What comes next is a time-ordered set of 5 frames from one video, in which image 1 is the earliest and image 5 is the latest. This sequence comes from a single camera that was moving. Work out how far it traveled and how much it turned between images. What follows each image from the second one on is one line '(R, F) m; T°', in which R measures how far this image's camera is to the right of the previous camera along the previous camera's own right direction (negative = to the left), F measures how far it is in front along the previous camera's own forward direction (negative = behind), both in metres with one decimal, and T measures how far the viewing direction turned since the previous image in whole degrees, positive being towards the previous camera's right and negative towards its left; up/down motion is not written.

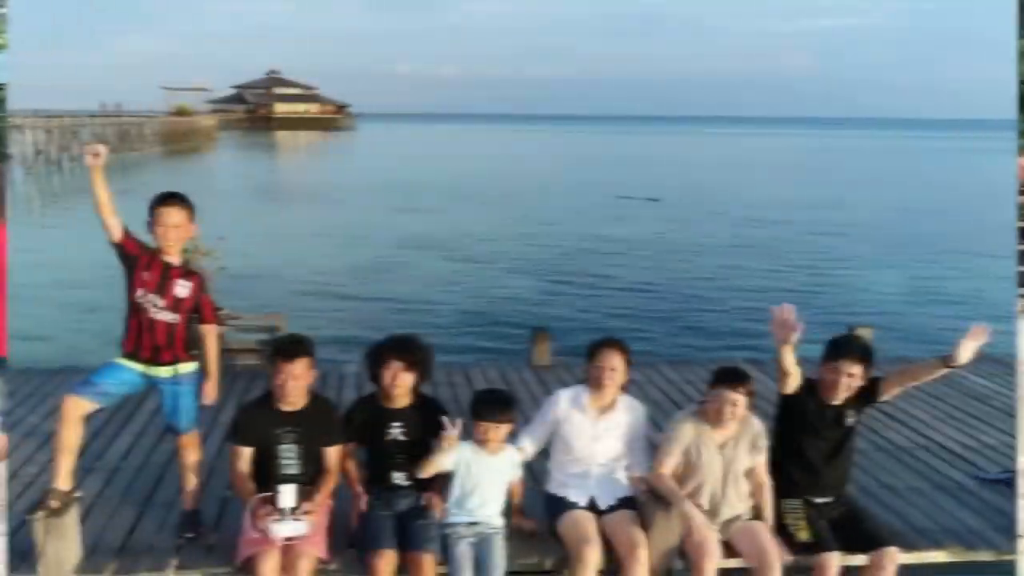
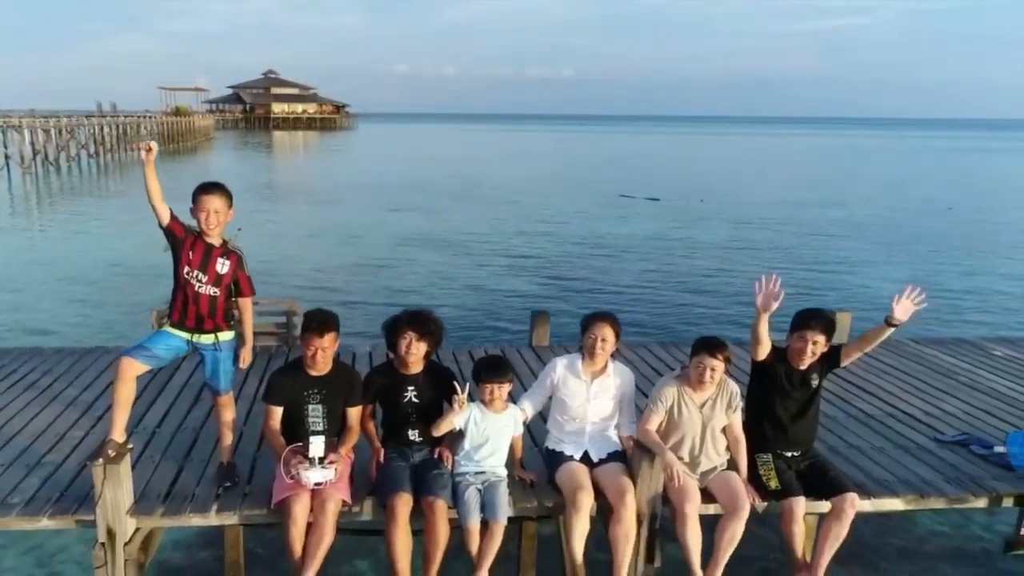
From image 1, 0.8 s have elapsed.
(0.0, -0.5) m; 0°
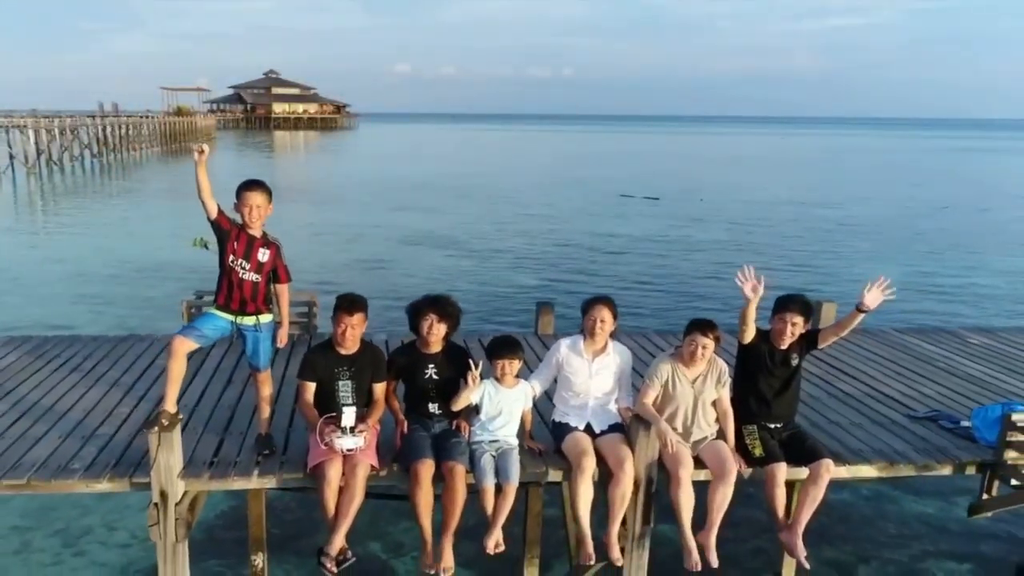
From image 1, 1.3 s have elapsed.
(-0.1, -0.5) m; 0°
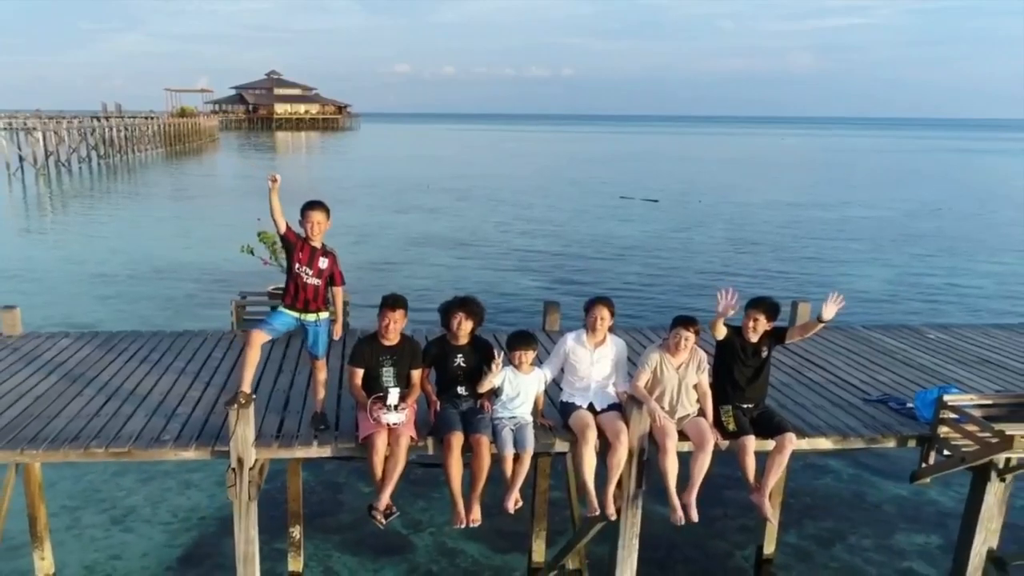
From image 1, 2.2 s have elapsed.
(-0.1, -1.1) m; 0°
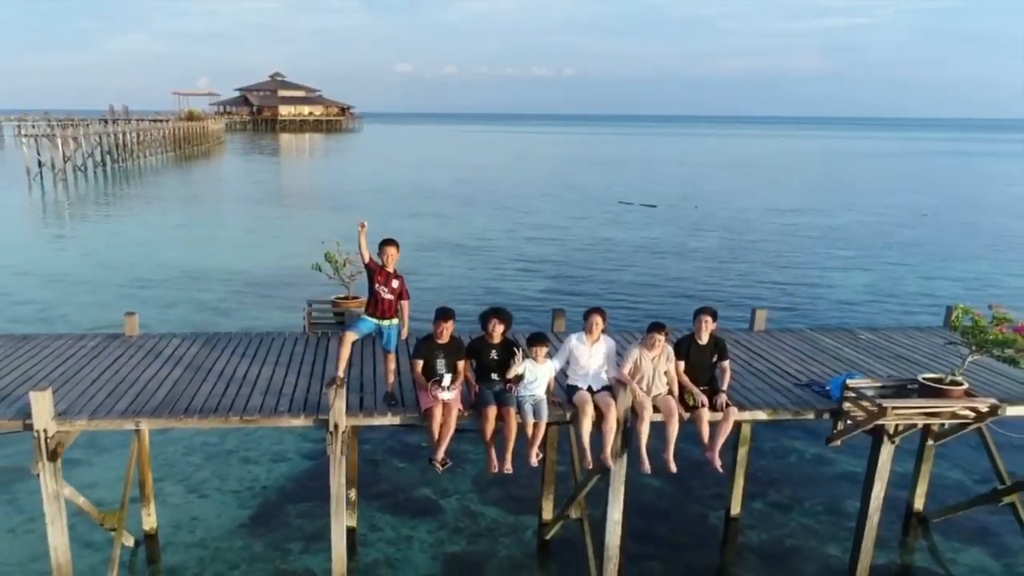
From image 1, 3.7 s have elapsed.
(-0.2, -2.4) m; 0°
